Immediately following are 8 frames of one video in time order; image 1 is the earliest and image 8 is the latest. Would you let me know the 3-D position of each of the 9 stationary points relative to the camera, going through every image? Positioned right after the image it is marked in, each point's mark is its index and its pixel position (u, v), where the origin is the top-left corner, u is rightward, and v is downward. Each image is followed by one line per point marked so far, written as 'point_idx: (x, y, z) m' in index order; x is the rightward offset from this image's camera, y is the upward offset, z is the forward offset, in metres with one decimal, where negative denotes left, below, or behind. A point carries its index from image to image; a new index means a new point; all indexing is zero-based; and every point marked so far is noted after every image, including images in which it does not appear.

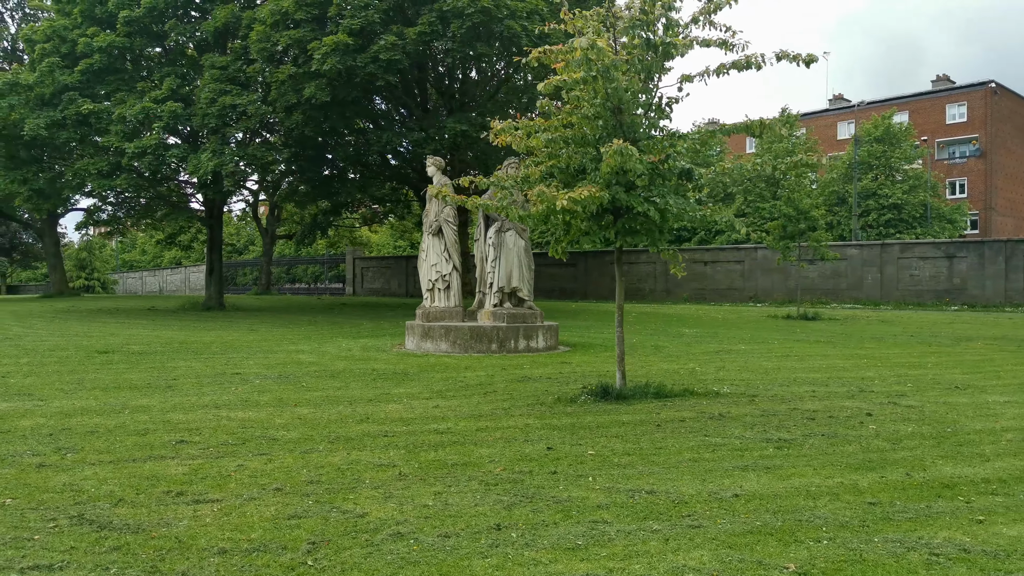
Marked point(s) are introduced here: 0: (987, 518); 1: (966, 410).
0: (+2.7, -1.3, +4.6) m
1: (+4.4, -1.2, +8.0) m
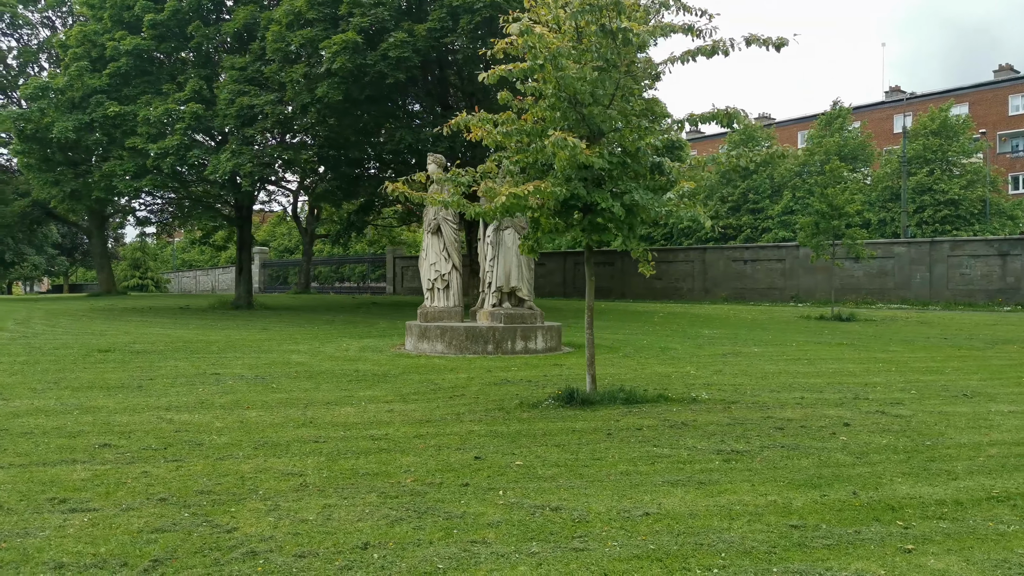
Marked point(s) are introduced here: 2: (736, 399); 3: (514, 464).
0: (+2.0, -1.3, +4.1) m
1: (+4.0, -1.2, +7.4) m
2: (+2.3, -1.2, +8.5) m
3: (0.0, -1.2, +5.6) m
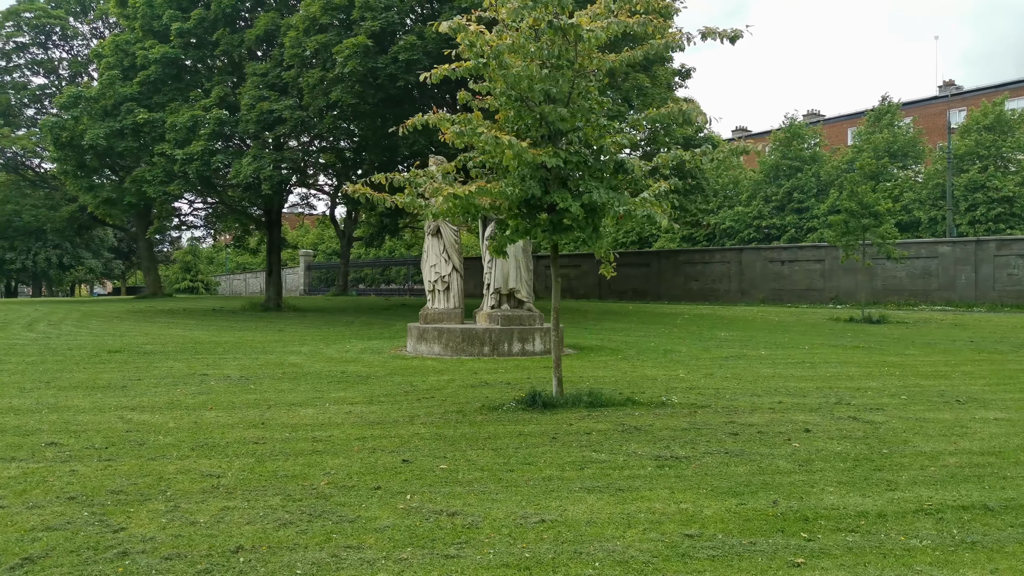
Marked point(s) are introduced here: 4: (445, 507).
0: (+1.4, -1.3, +3.9) m
1: (+3.6, -1.2, +7.1) m
2: (+2.0, -1.2, +8.3) m
3: (-0.5, -1.2, +5.6) m
4: (-0.4, -1.3, +4.7) m
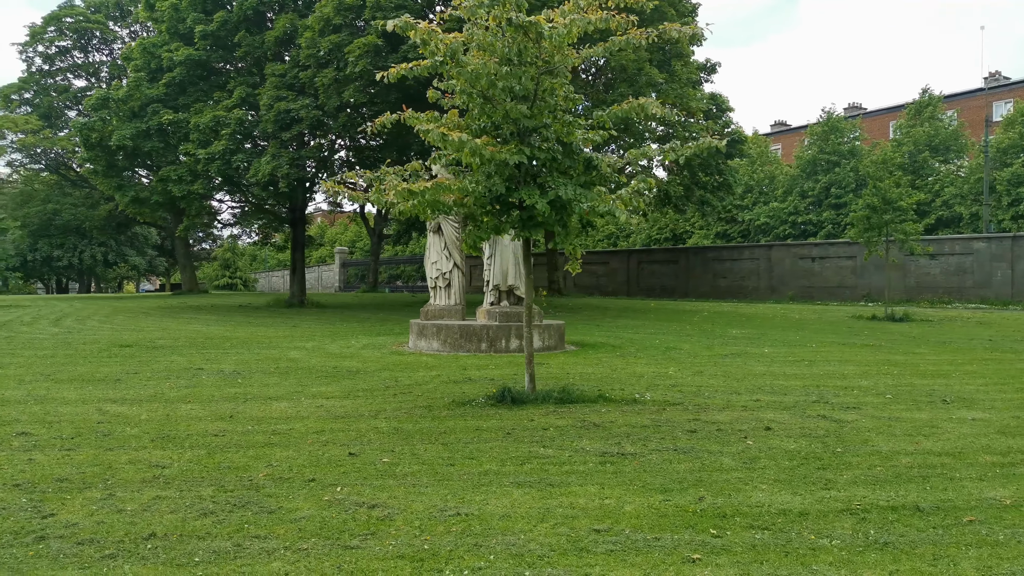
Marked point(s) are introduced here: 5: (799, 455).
0: (+0.9, -1.3, +3.9) m
1: (+3.3, -1.2, +6.9) m
2: (+1.7, -1.1, +8.2) m
3: (-0.9, -1.2, +5.7) m
4: (-0.8, -1.2, +4.7) m
5: (+2.1, -1.2, +5.9) m
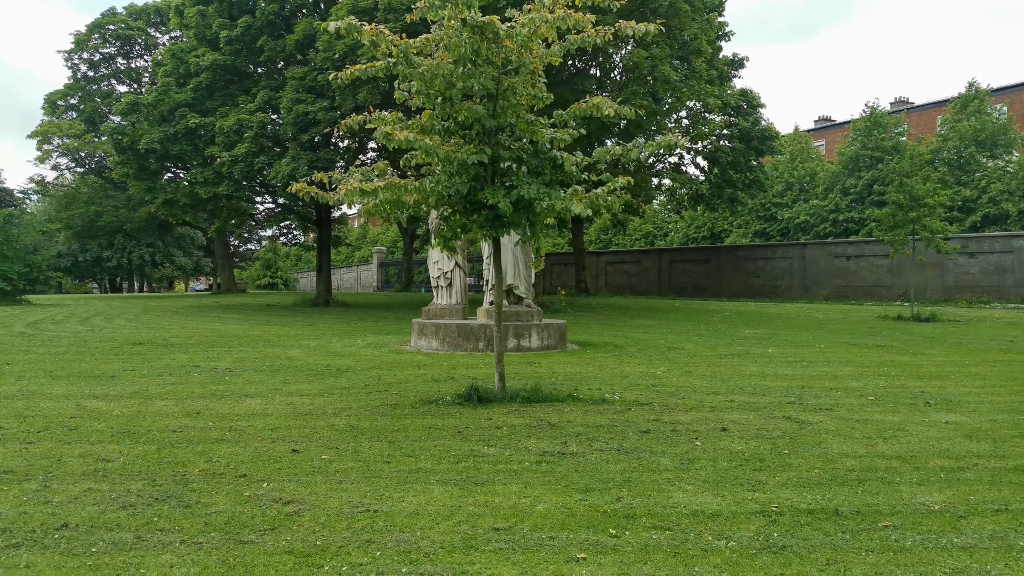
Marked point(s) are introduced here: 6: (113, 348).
0: (+0.4, -1.3, +3.9) m
1: (+2.9, -1.2, +6.8) m
2: (+1.4, -1.1, +8.1) m
3: (-1.4, -1.2, +5.8) m
4: (-1.3, -1.2, +4.8) m
5: (+1.7, -1.2, +5.8) m
6: (-6.7, -1.0, +13.5) m
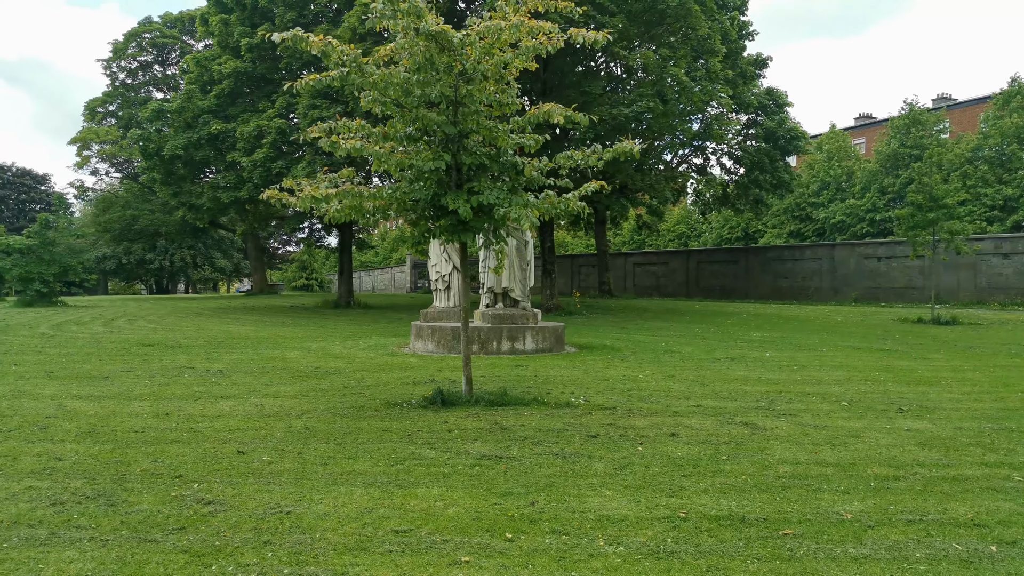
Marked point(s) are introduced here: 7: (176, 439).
0: (-0.2, -1.3, +4.0) m
1: (+2.5, -1.2, +6.7) m
2: (+1.1, -1.2, +8.2) m
3: (-1.8, -1.3, +5.9) m
4: (-1.9, -1.3, +5.0) m
5: (+1.2, -1.3, +5.8) m
6: (-6.8, -1.1, +14.0) m
7: (-2.7, -1.2, +6.6) m
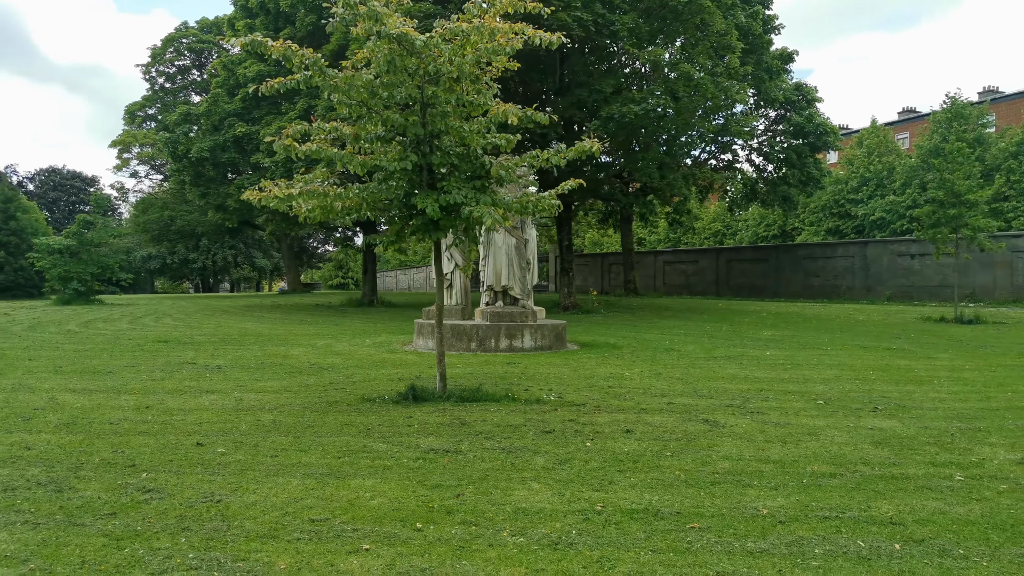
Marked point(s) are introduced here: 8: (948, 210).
0: (-0.7, -1.3, +4.1) m
1: (+2.1, -1.2, +6.7) m
2: (+0.8, -1.2, +8.2) m
3: (-2.2, -1.2, +6.1) m
4: (-2.3, -1.3, +5.2) m
5: (+0.8, -1.2, +5.9) m
6: (-6.7, -1.0, +14.4) m
7: (-3.1, -1.2, +6.8) m
8: (+11.1, +2.0, +20.2) m
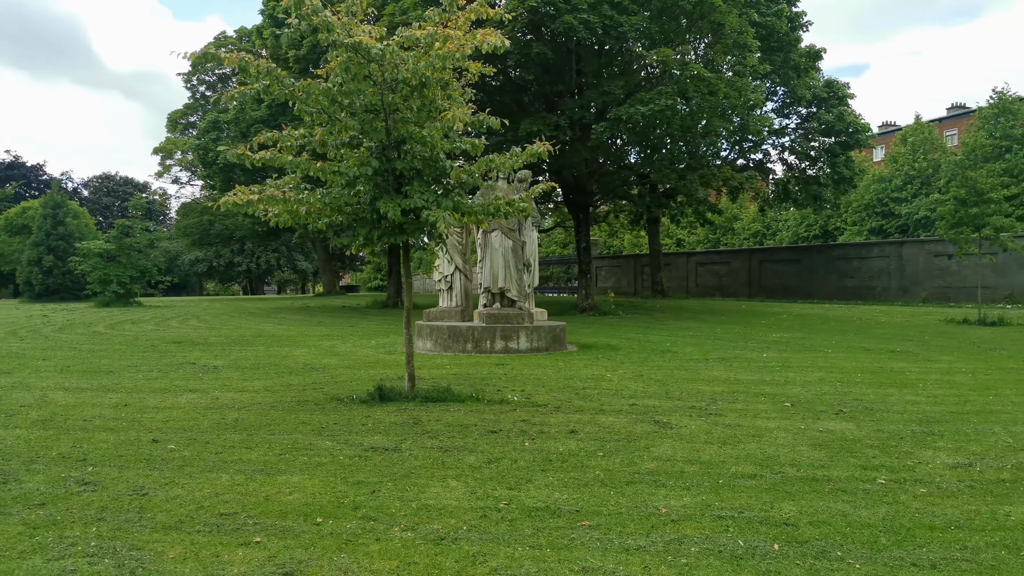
0: (-1.3, -1.3, +4.3) m
1: (+1.7, -1.2, +6.7) m
2: (+0.4, -1.2, +8.3) m
3: (-2.7, -1.3, +6.4) m
4: (-2.8, -1.3, +5.5) m
5: (+0.3, -1.3, +6.0) m
6: (-6.7, -1.1, +15.0) m
7: (-3.5, -1.2, +7.1) m
8: (+11.5, +1.9, +19.7) m
